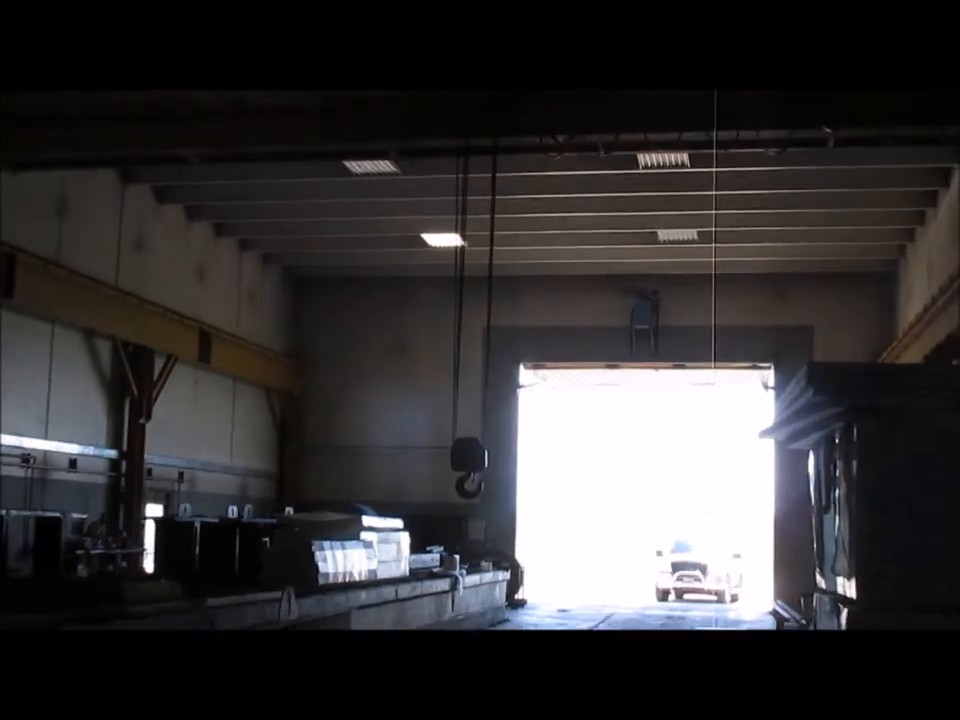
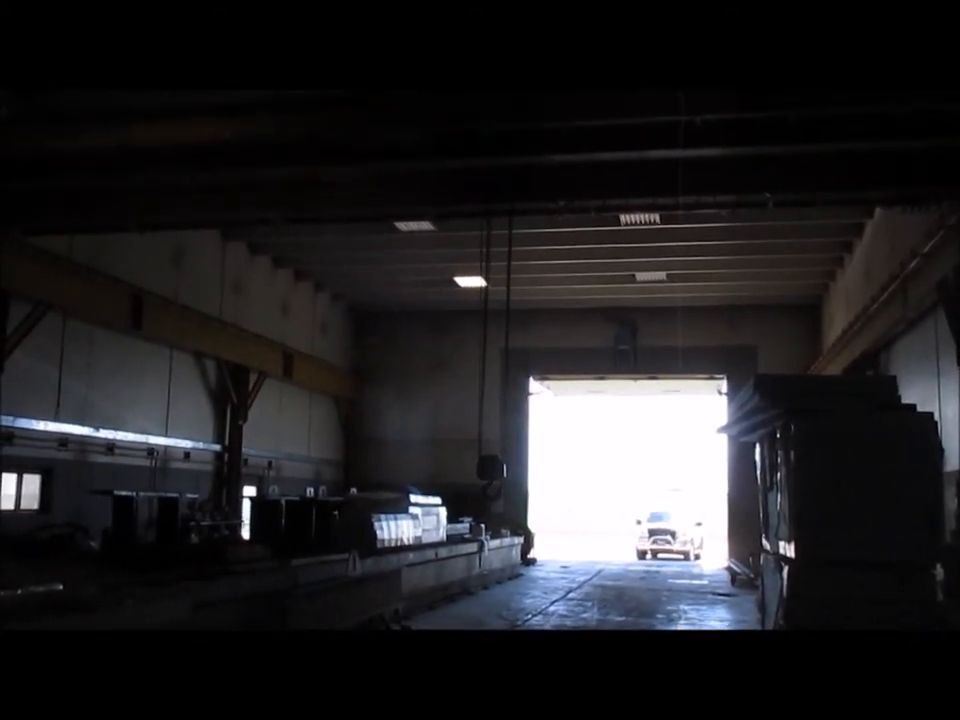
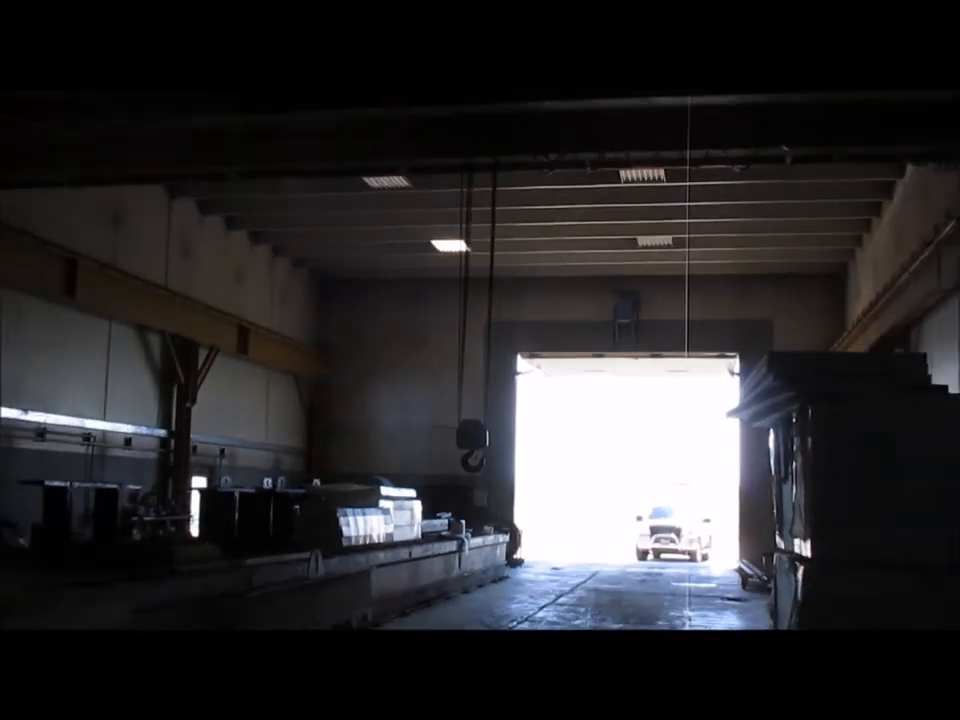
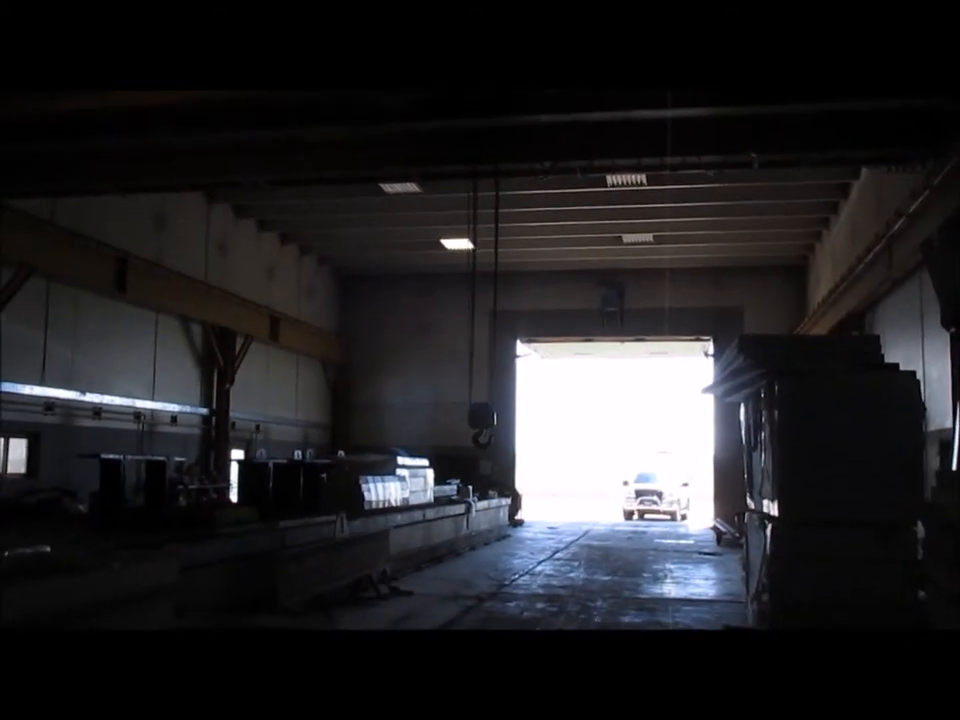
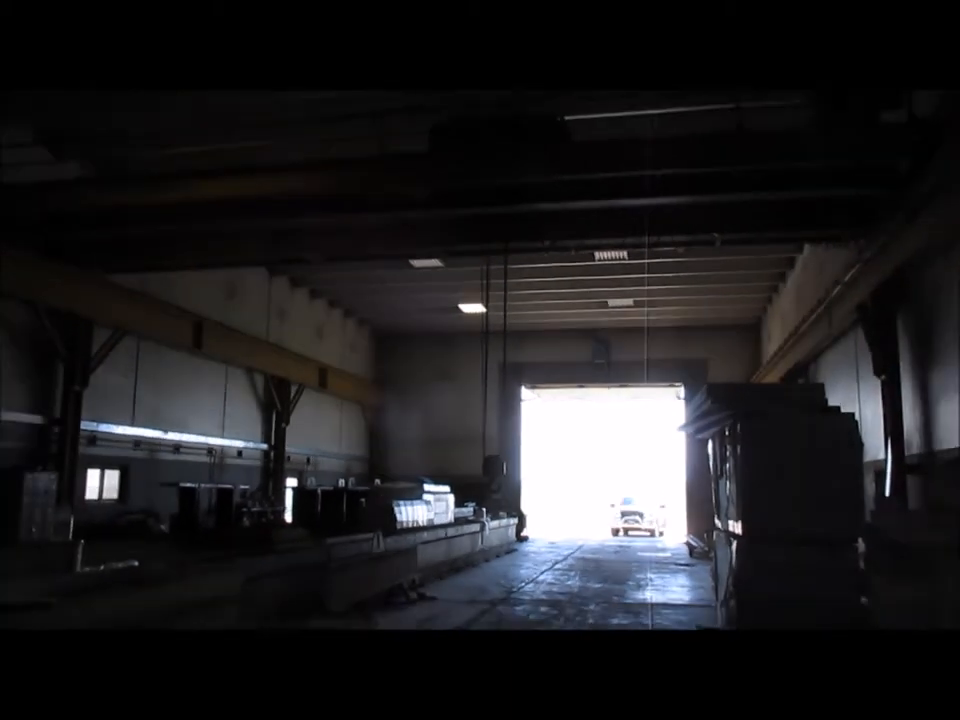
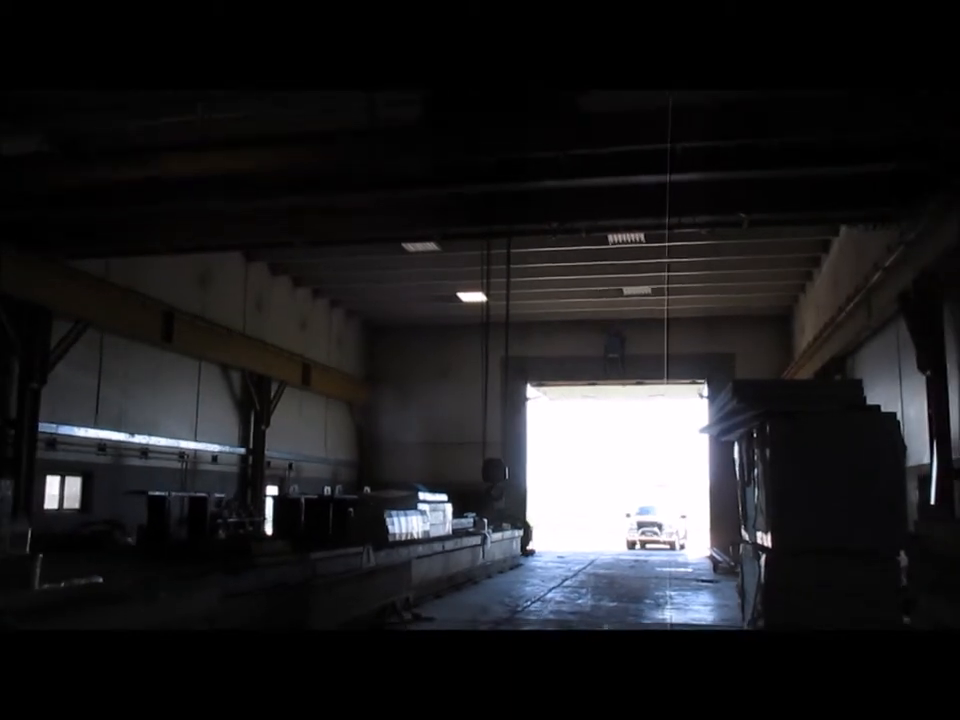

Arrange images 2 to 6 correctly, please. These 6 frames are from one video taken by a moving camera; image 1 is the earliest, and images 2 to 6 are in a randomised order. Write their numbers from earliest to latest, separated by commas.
3, 4, 2, 6, 5
